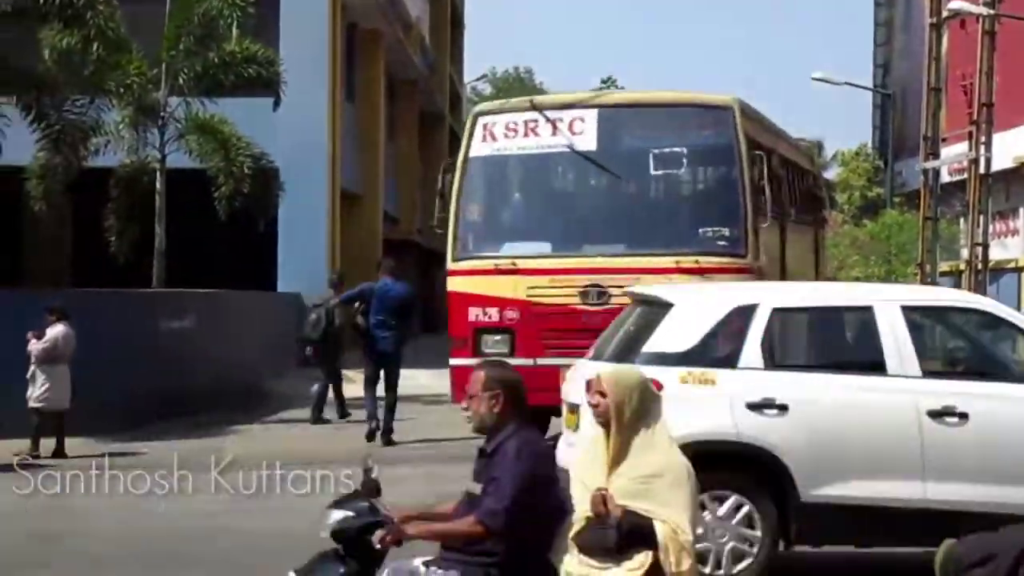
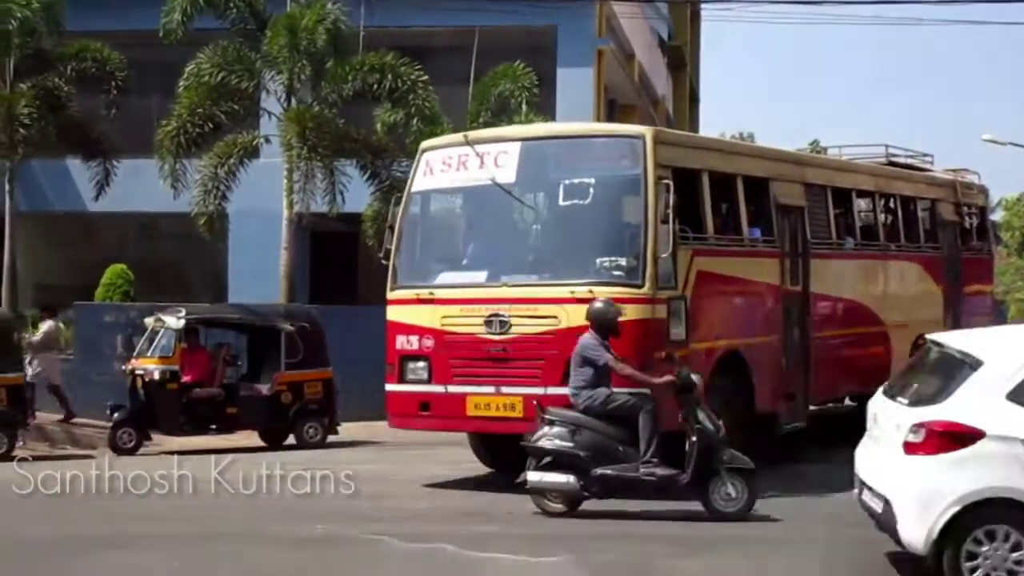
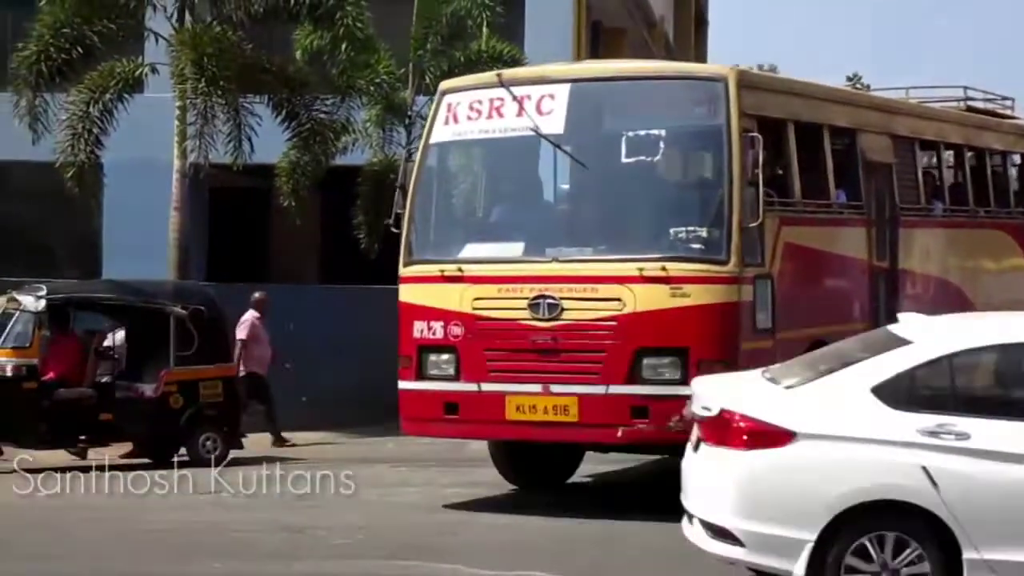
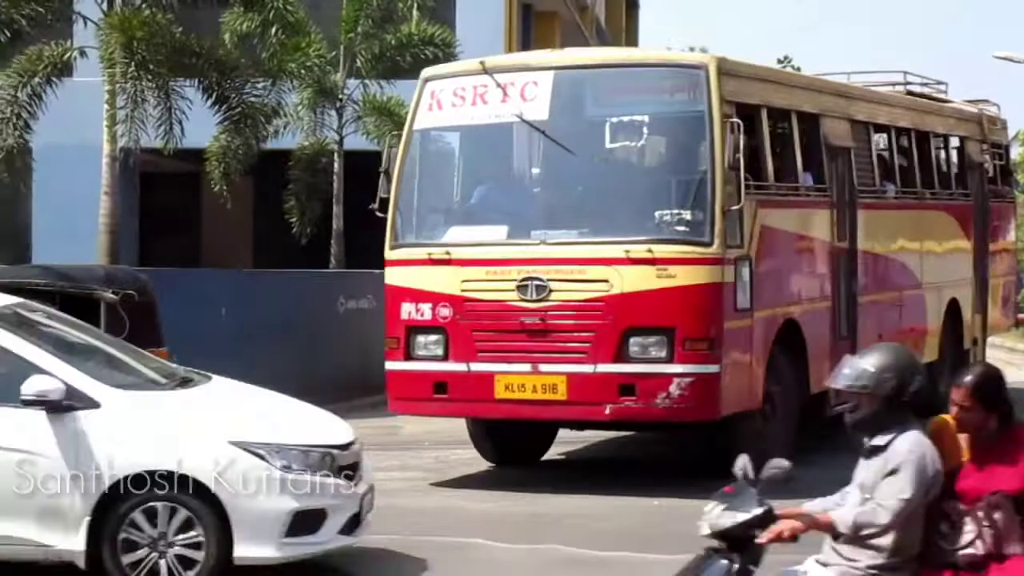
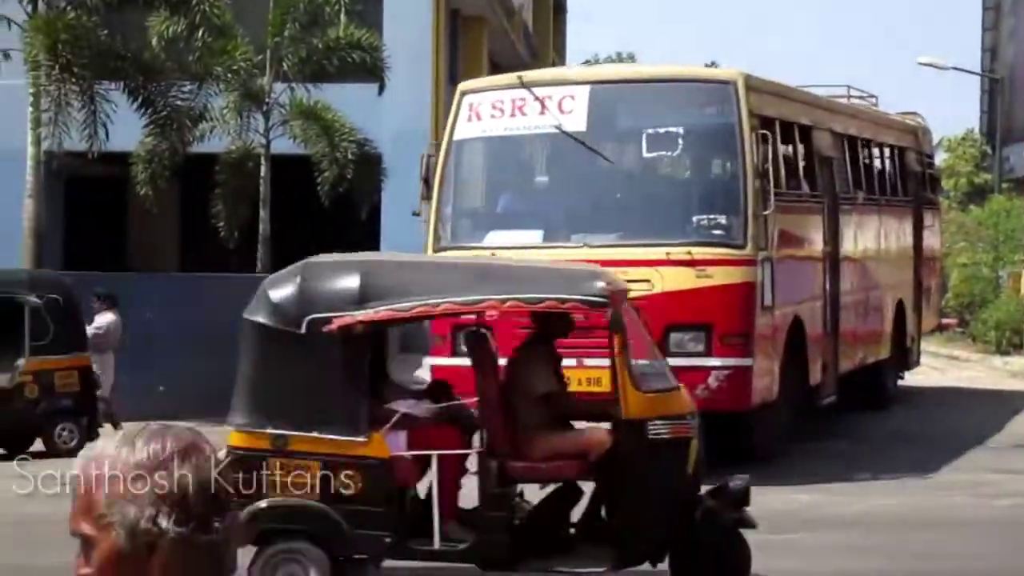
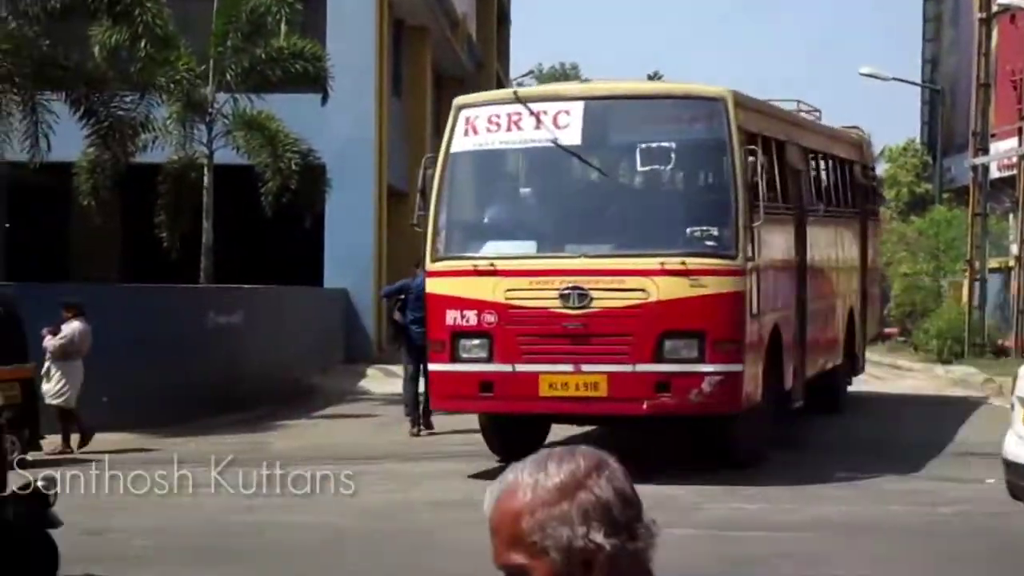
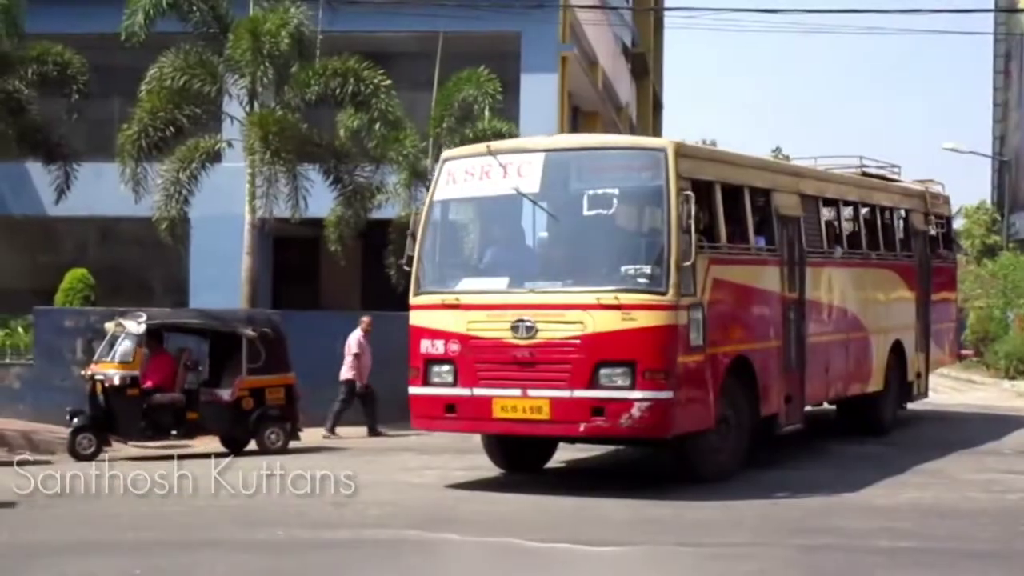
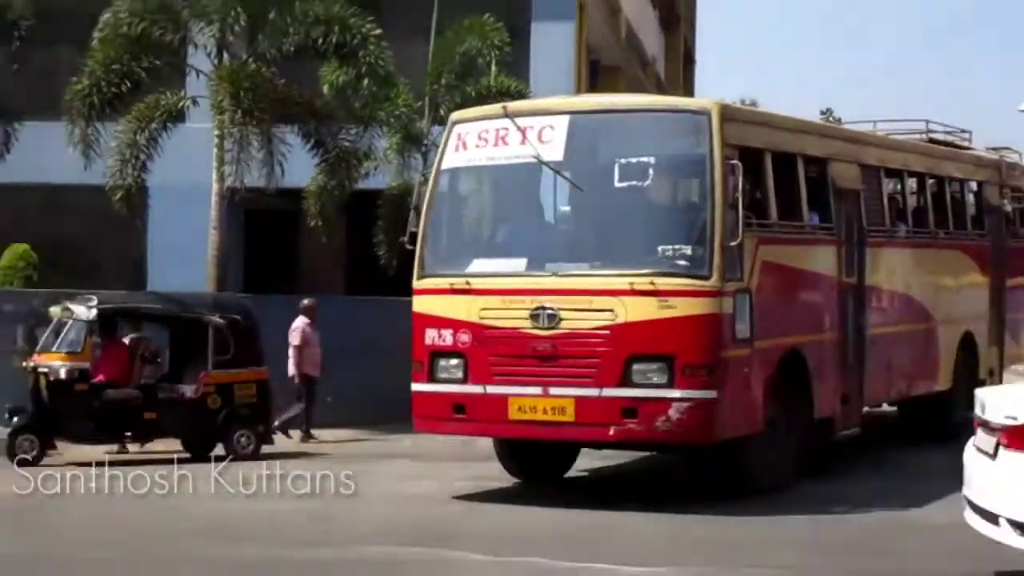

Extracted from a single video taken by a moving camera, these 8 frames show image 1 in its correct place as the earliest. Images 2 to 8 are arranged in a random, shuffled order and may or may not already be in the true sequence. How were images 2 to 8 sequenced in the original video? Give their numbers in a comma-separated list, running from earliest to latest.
6, 5, 4, 3, 8, 7, 2
